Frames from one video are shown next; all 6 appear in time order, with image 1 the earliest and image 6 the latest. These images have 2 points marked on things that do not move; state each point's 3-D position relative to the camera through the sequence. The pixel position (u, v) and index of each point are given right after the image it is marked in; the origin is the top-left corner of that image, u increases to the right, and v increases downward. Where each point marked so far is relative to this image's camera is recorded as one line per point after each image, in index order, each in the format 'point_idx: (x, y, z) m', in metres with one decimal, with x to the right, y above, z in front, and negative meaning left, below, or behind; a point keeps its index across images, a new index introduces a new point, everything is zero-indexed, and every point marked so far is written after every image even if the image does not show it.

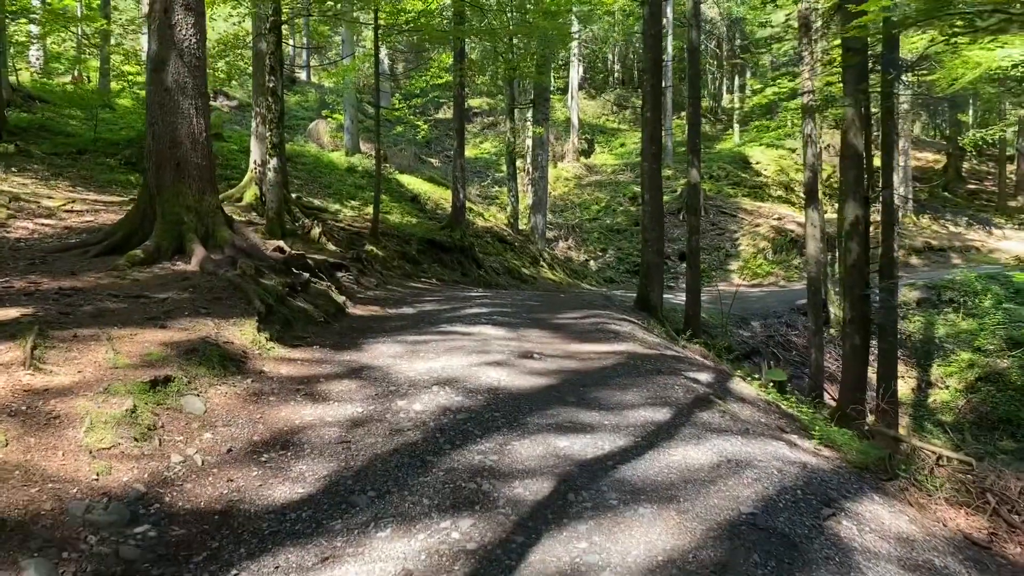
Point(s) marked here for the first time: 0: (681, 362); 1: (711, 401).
0: (+1.2, -0.5, +5.4) m
1: (+1.1, -0.6, +4.3) m
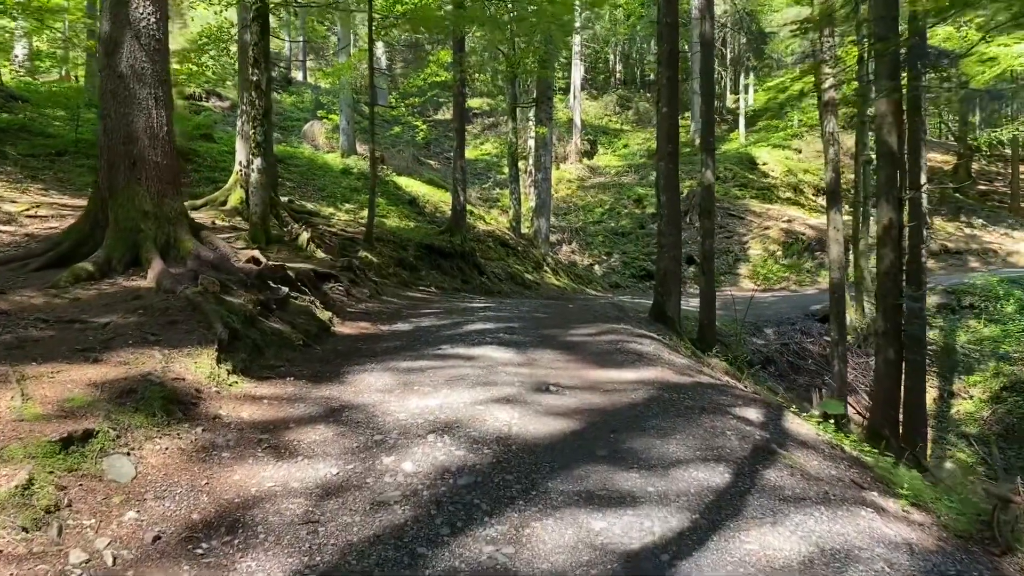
0: (+1.2, -0.6, +4.6) m
1: (+1.2, -0.7, +3.5) m
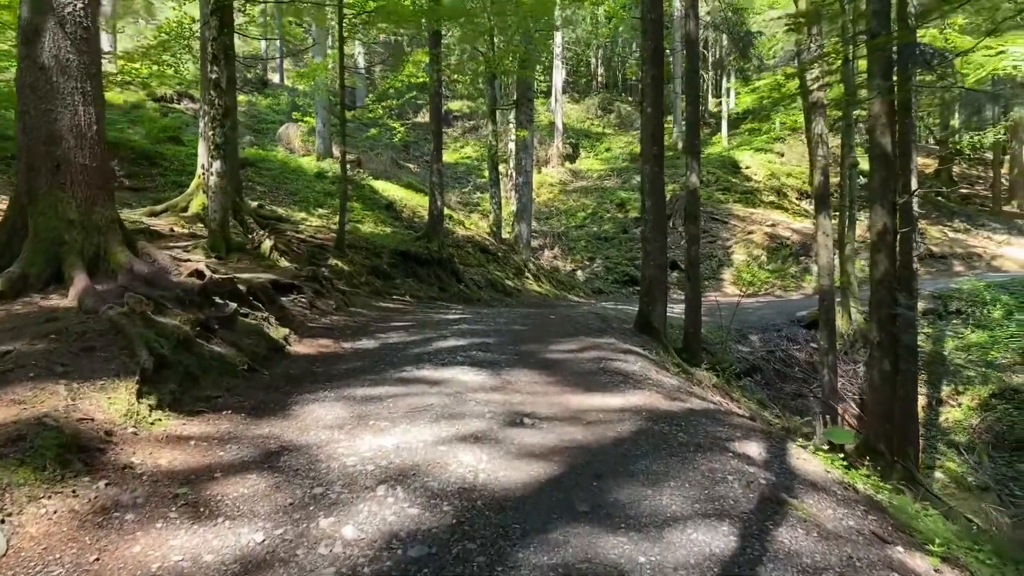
0: (+1.1, -0.7, +4.1) m
1: (+1.0, -0.8, +3.0) m
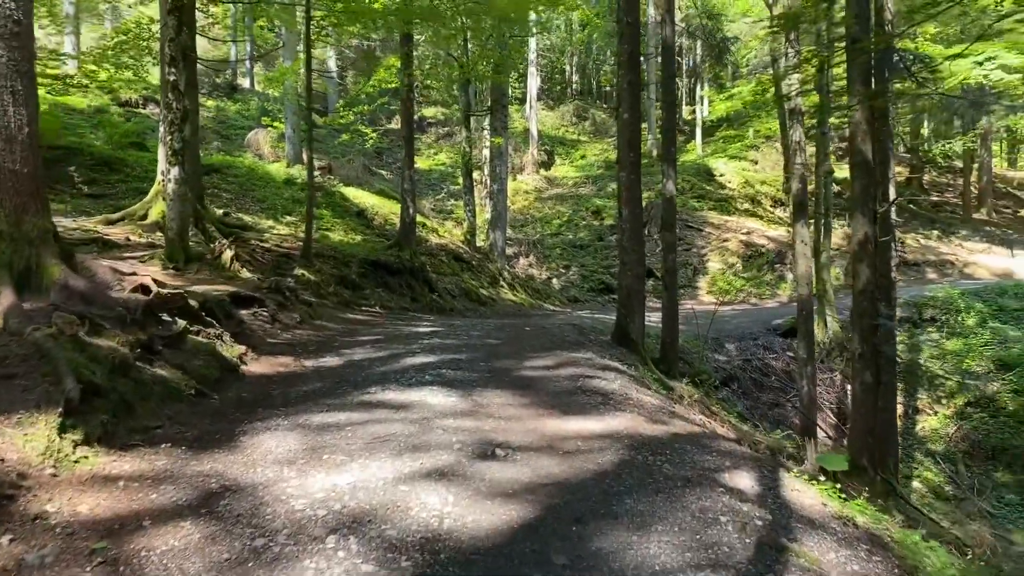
0: (+0.9, -0.8, +3.8) m
1: (+0.9, -0.9, +2.7) m
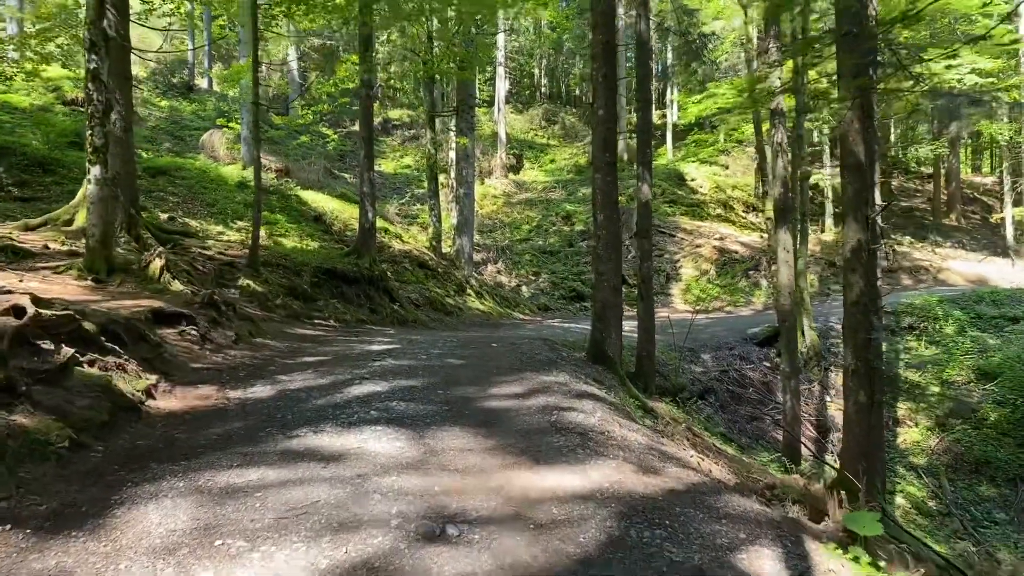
0: (+0.8, -0.9, +3.0) m
1: (+0.8, -1.0, +2.0) m
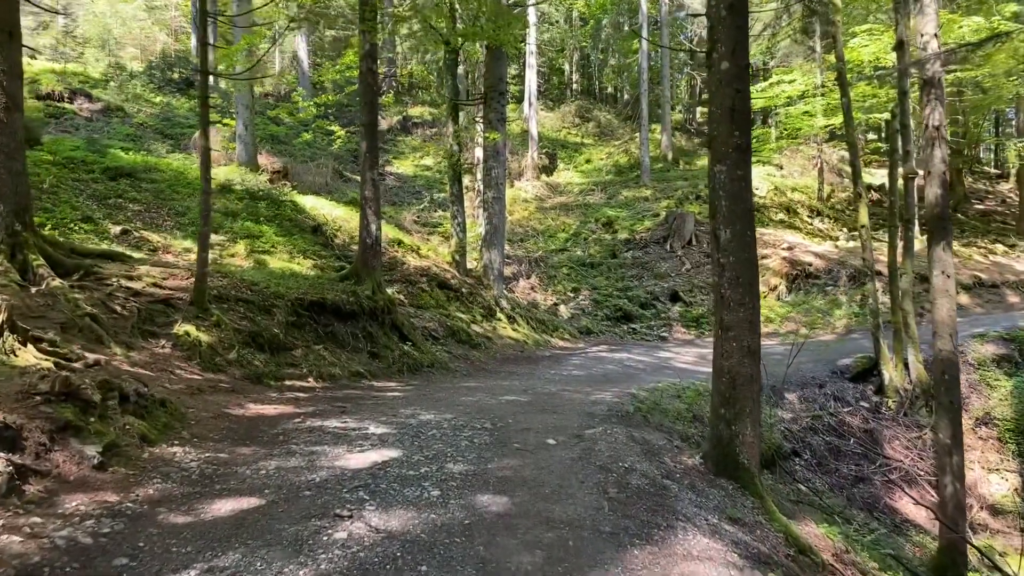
0: (+1.0, -1.3, -0.1) m
1: (+1.0, -1.3, -1.1) m
